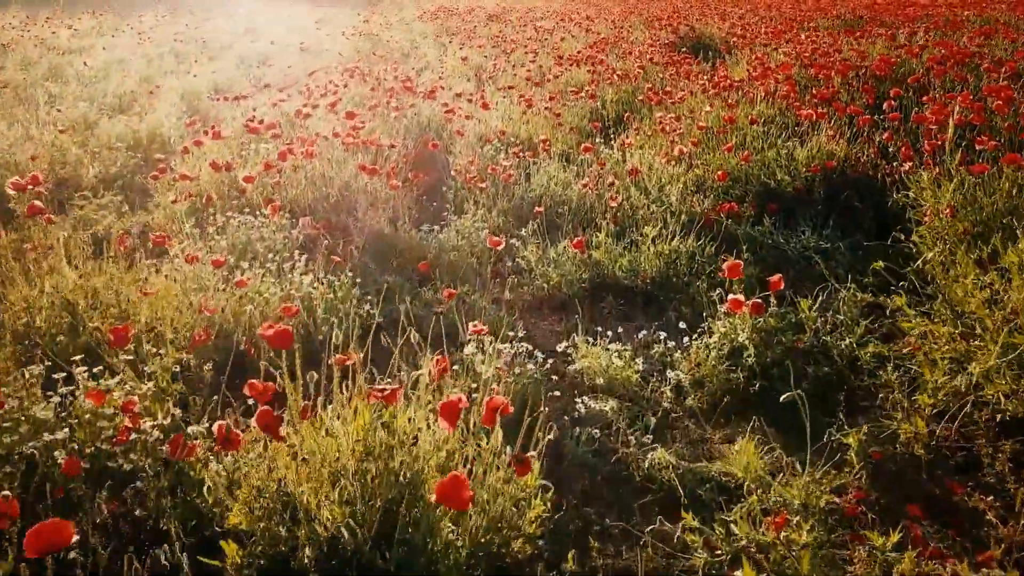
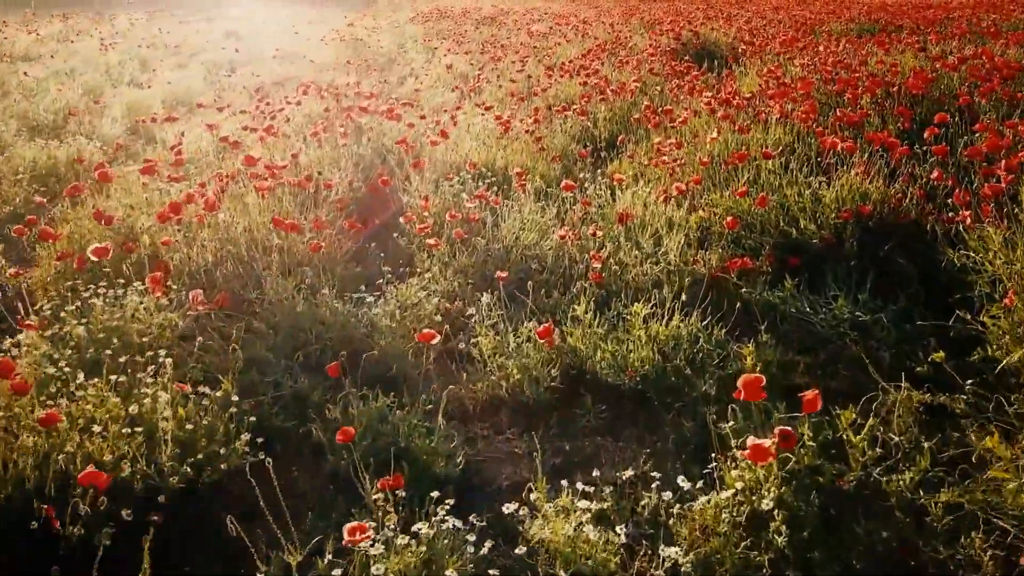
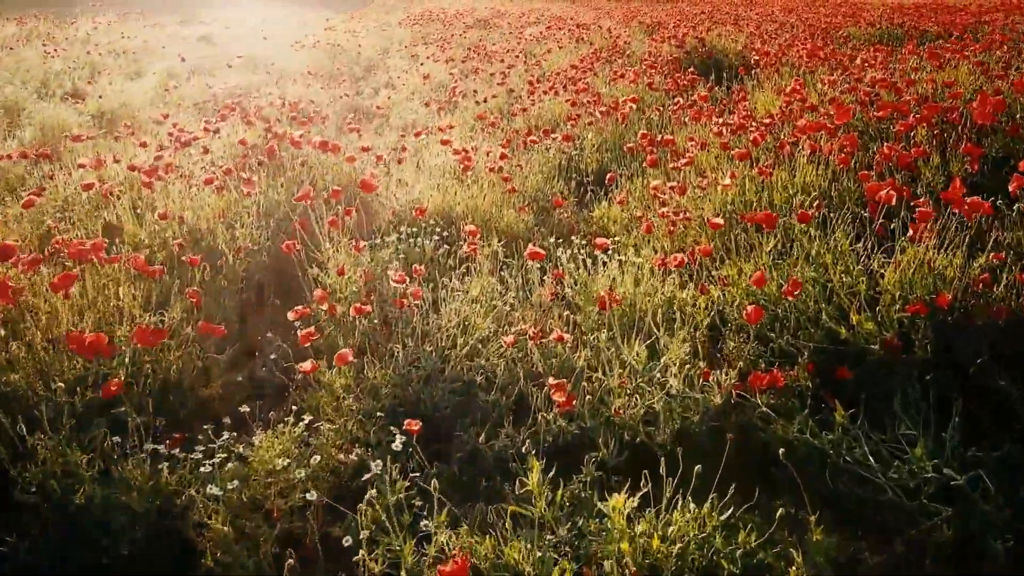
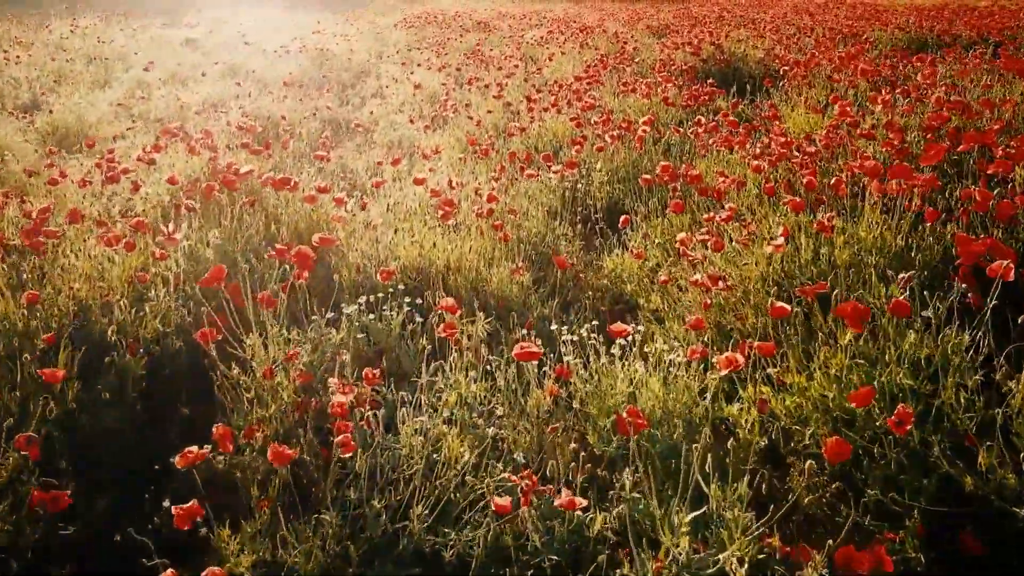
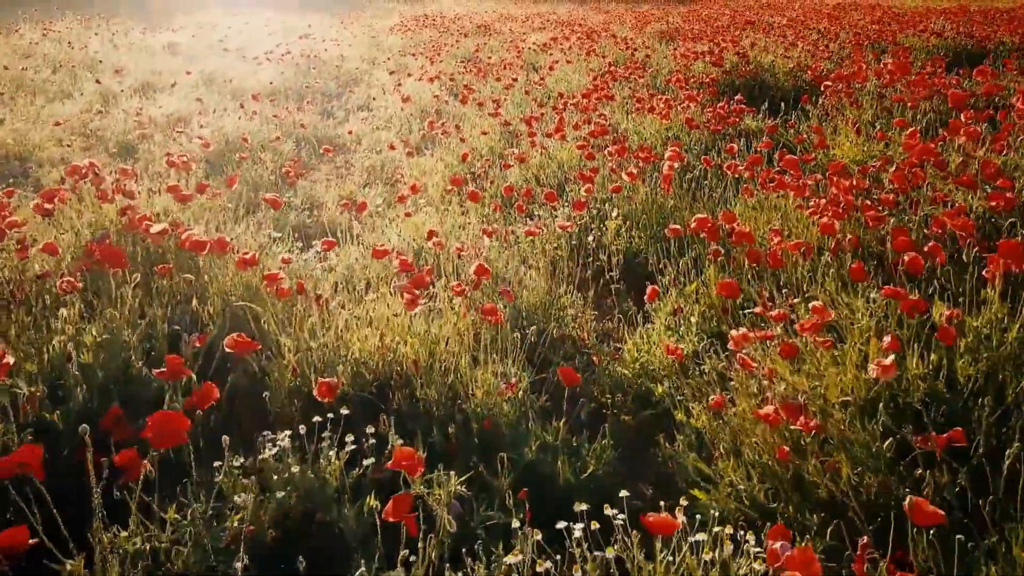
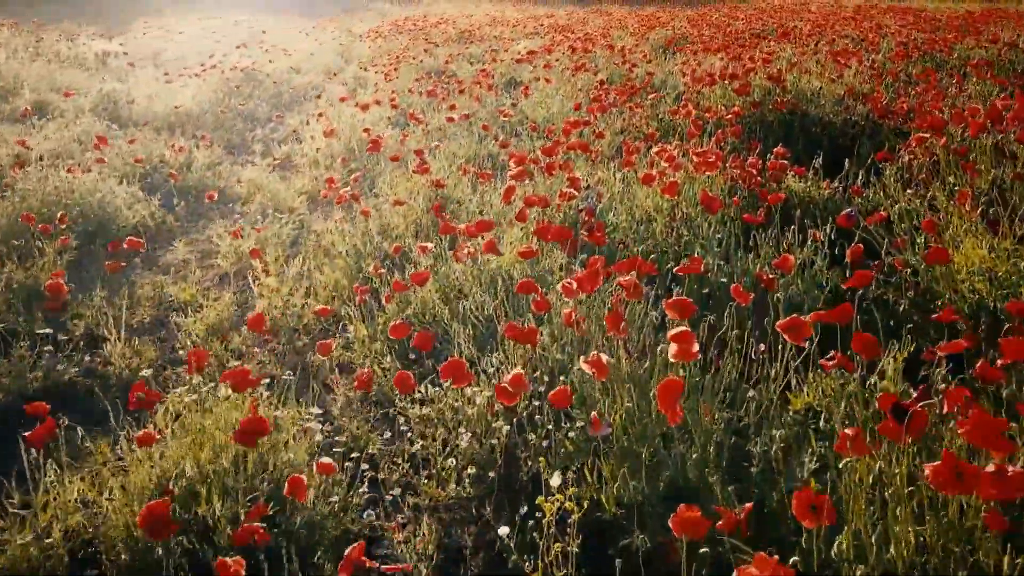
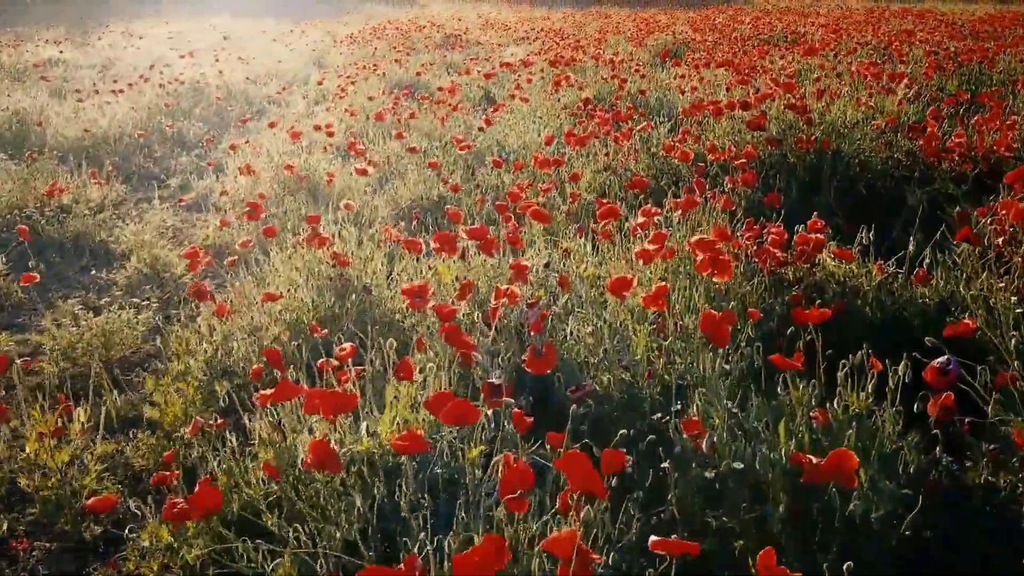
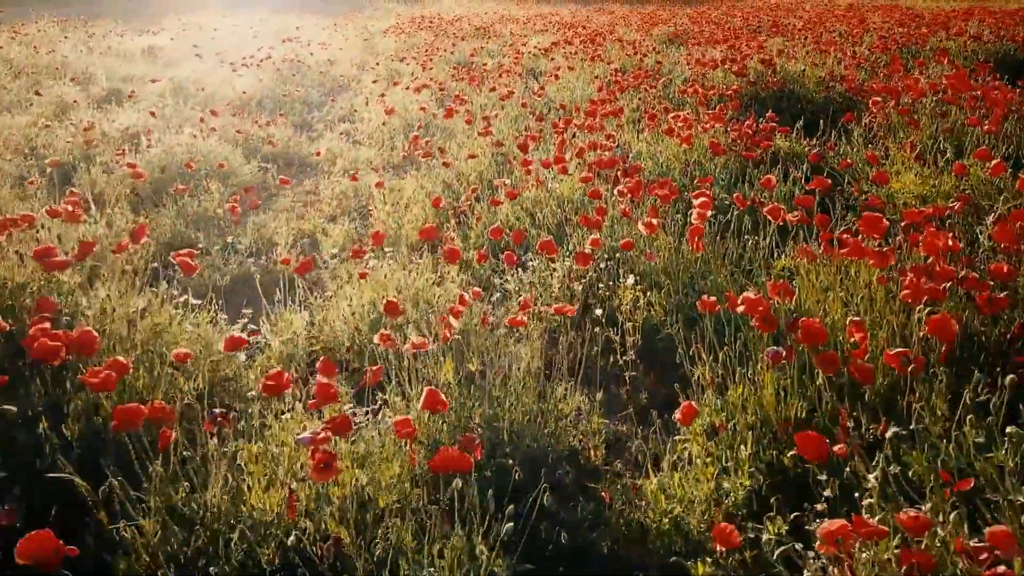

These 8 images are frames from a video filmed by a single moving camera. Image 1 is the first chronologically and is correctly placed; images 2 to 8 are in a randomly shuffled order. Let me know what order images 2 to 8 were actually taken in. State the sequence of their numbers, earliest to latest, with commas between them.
2, 3, 4, 5, 8, 6, 7
